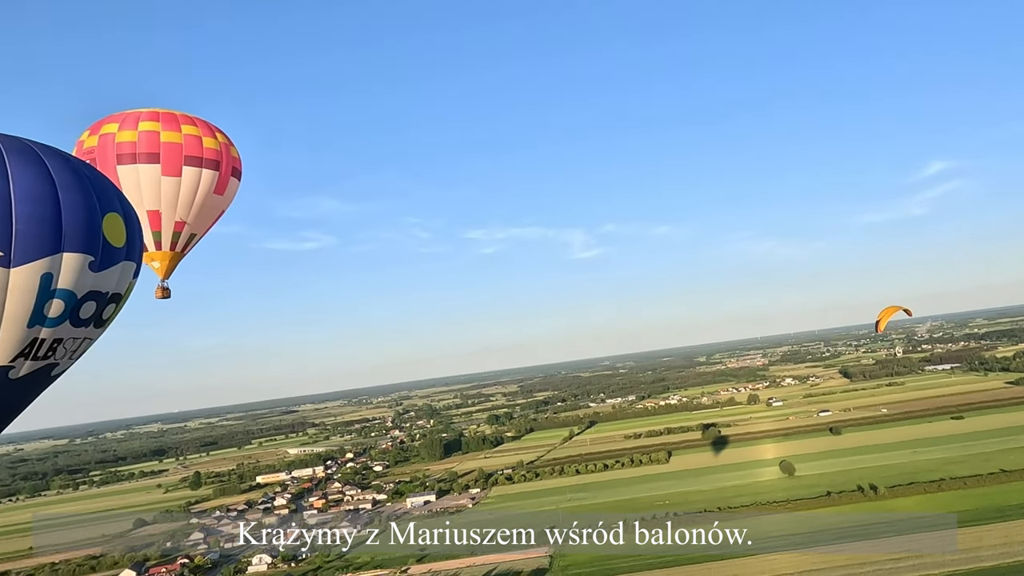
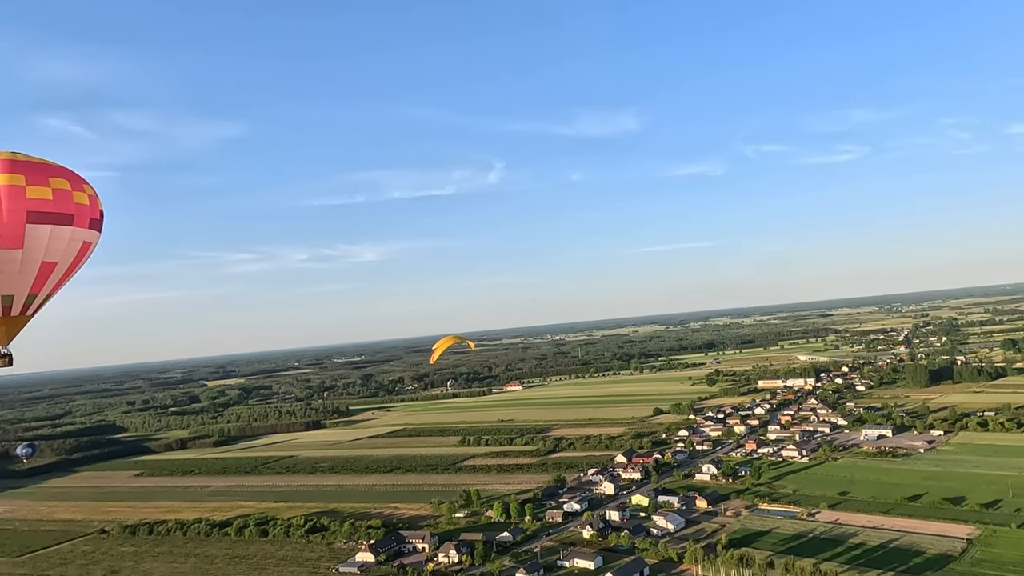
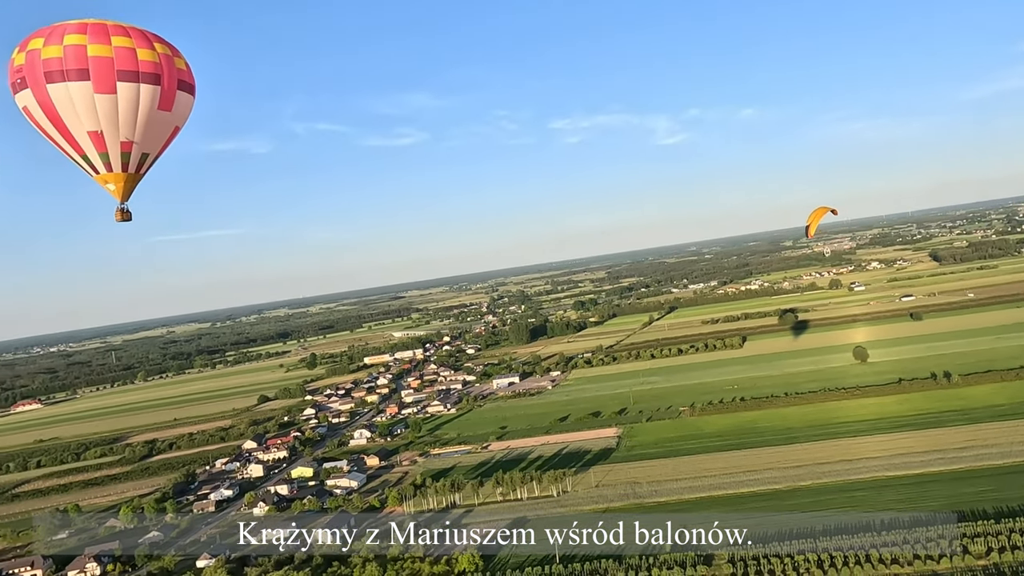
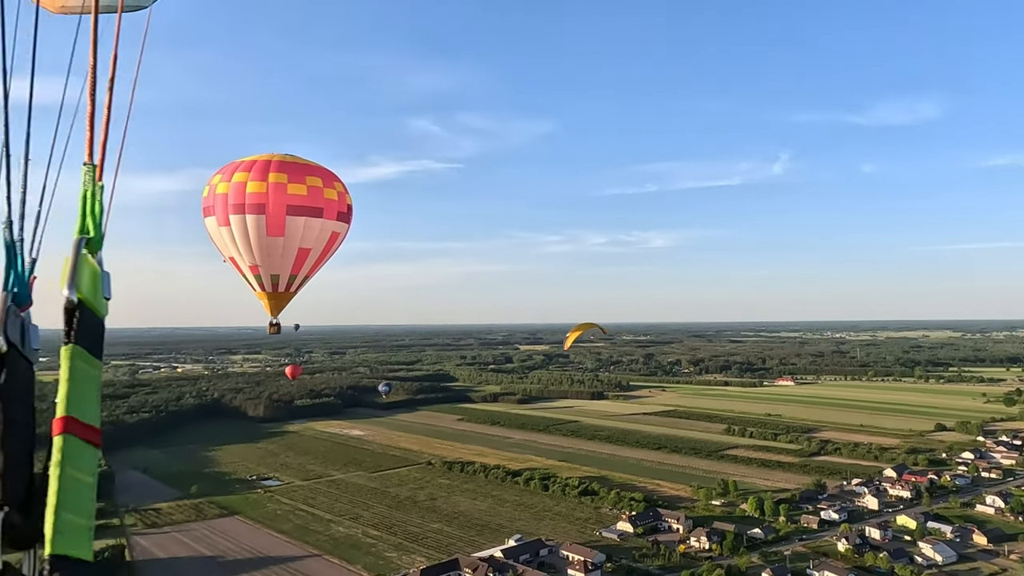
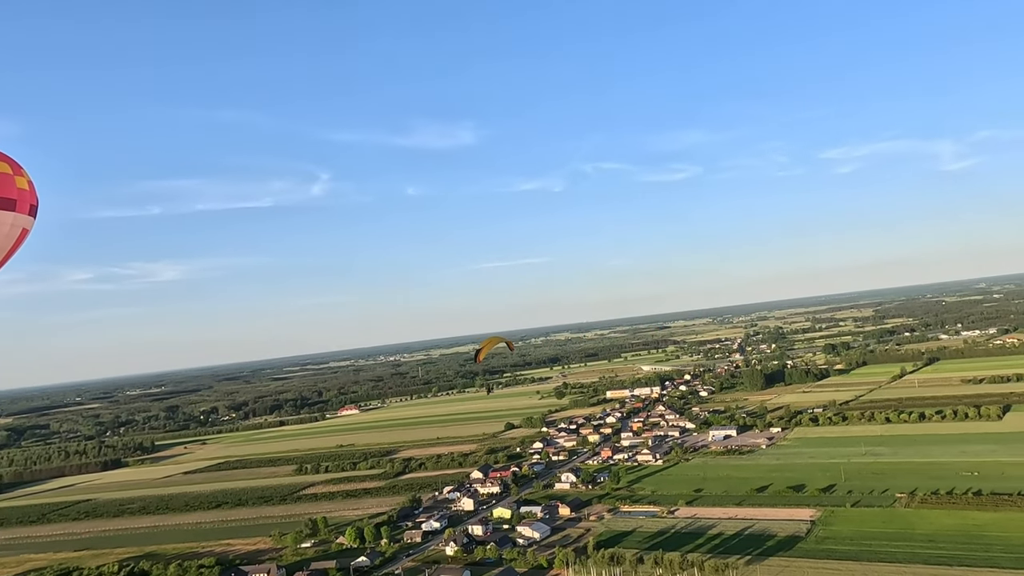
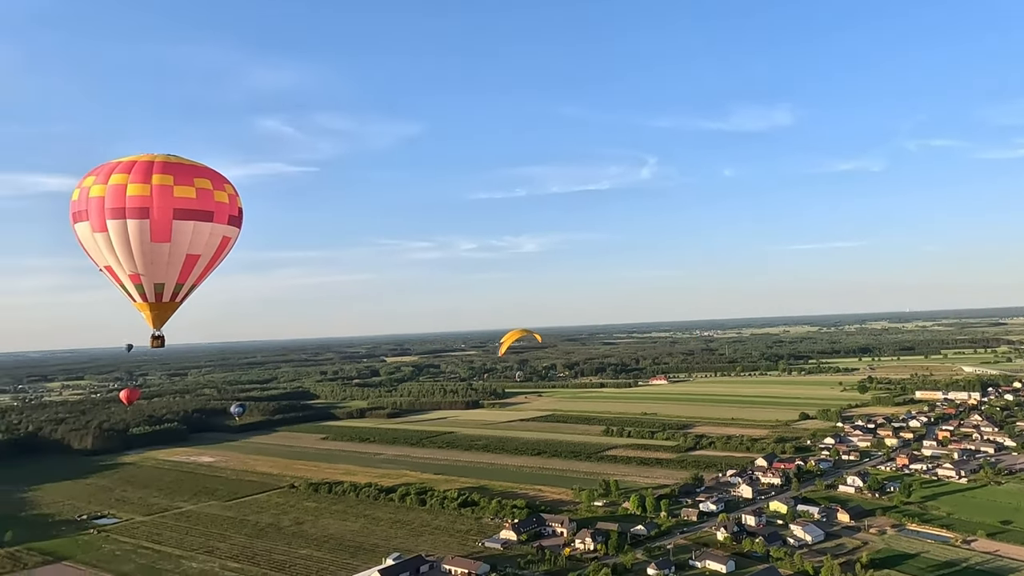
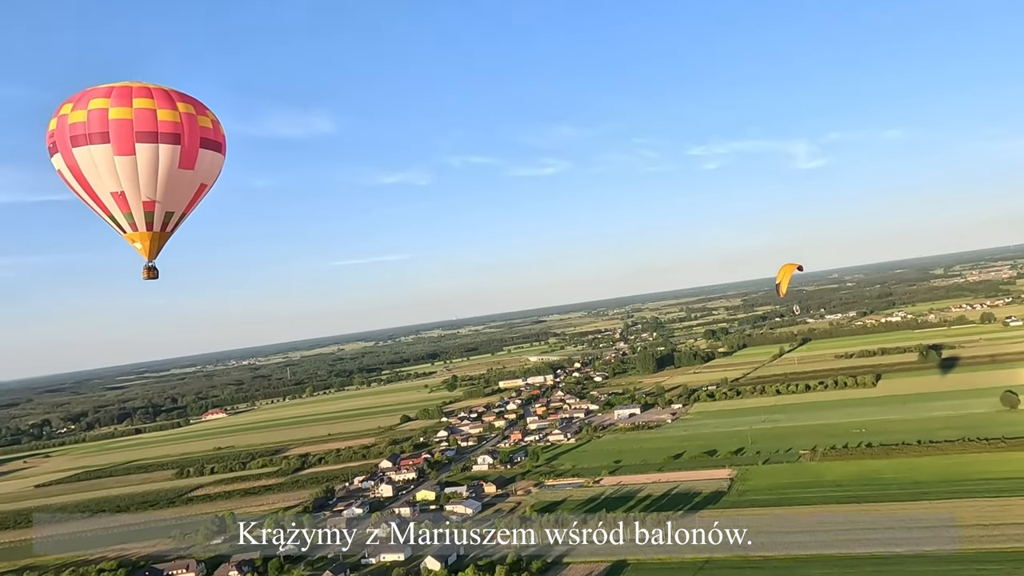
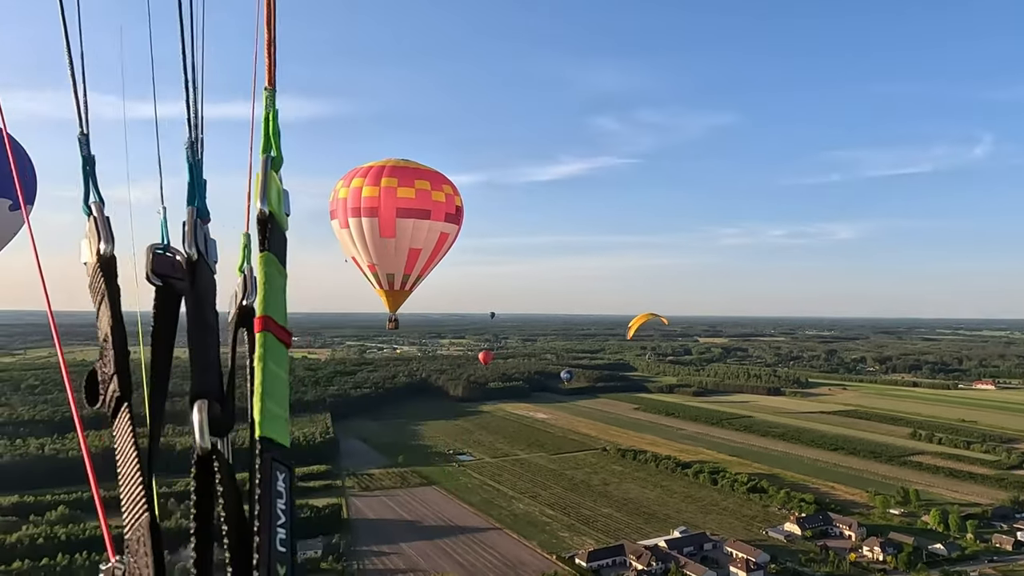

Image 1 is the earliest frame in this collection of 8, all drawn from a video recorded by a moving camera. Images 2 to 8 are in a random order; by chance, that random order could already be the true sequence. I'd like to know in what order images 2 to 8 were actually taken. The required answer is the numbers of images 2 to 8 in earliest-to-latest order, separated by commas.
3, 7, 5, 2, 6, 4, 8
